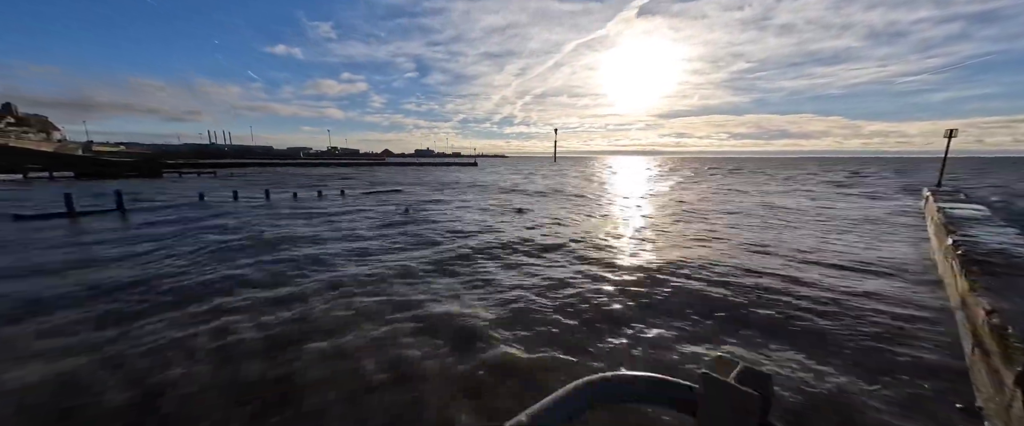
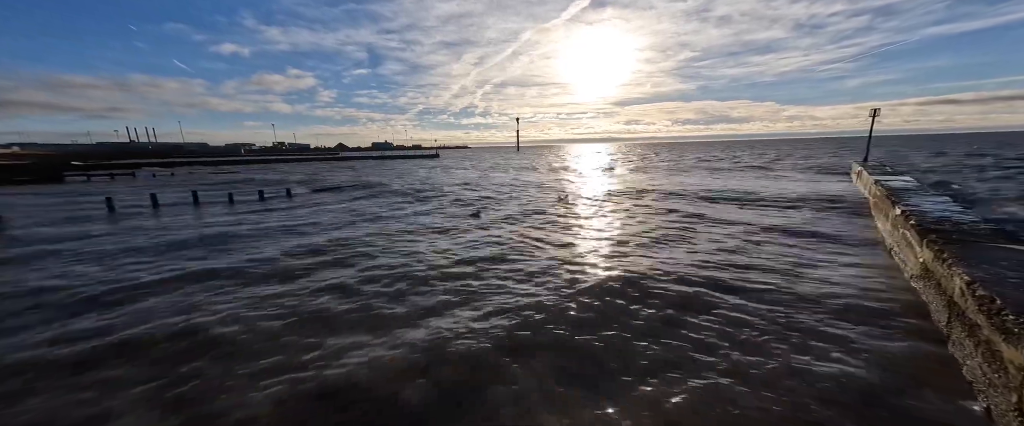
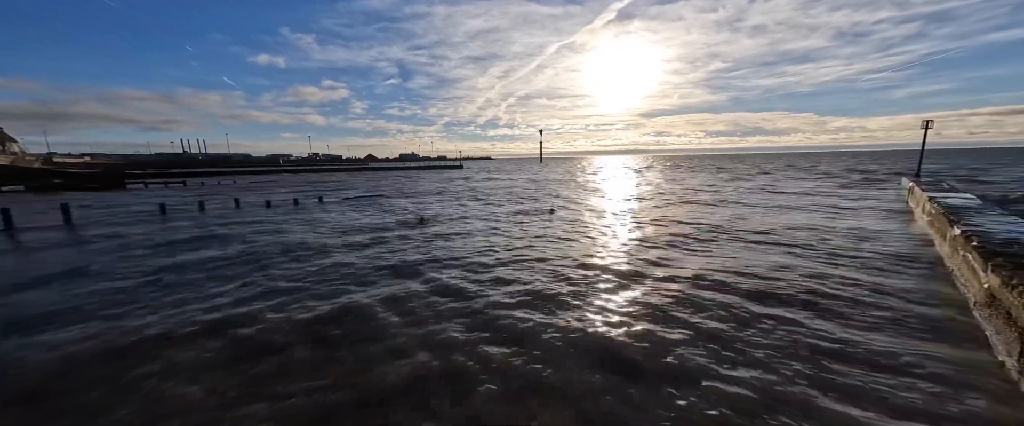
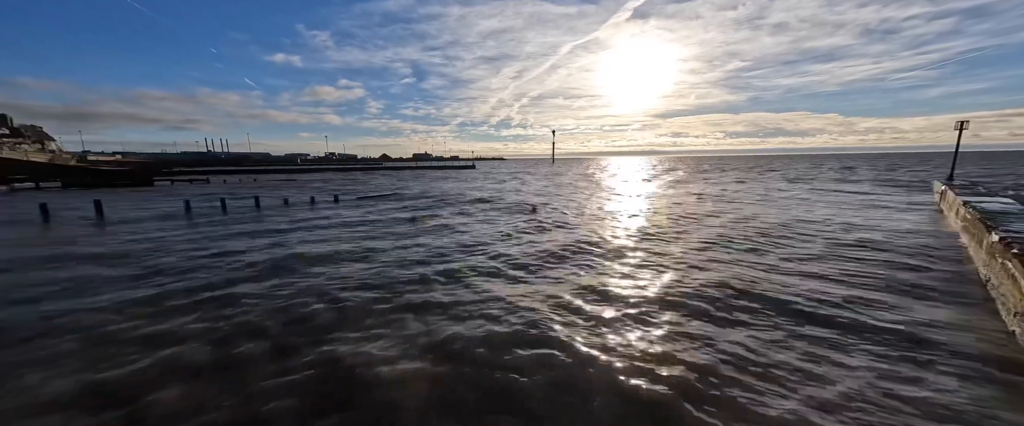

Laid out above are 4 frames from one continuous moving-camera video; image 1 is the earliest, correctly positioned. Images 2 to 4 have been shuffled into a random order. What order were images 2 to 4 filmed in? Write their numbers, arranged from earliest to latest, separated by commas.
4, 3, 2
